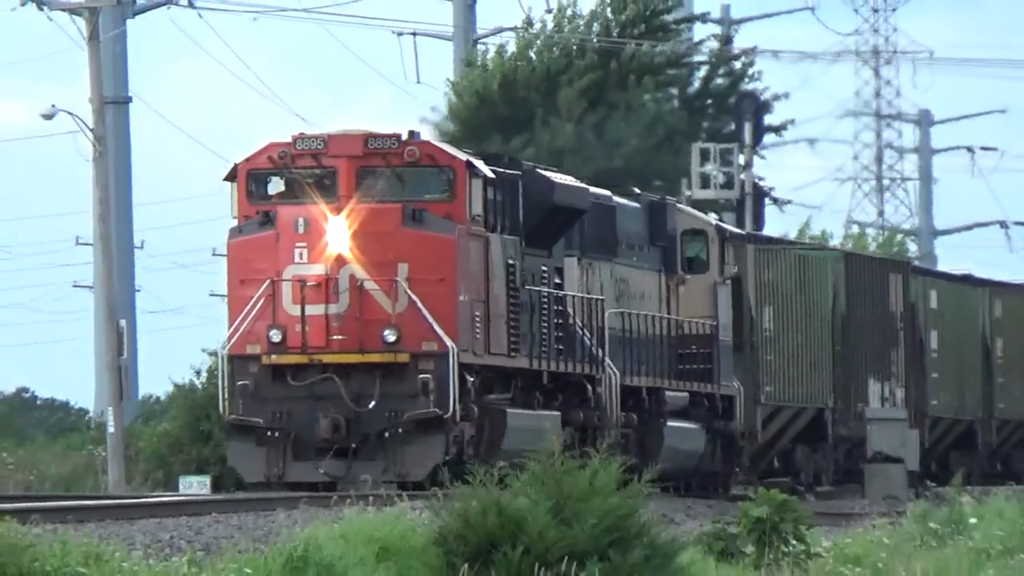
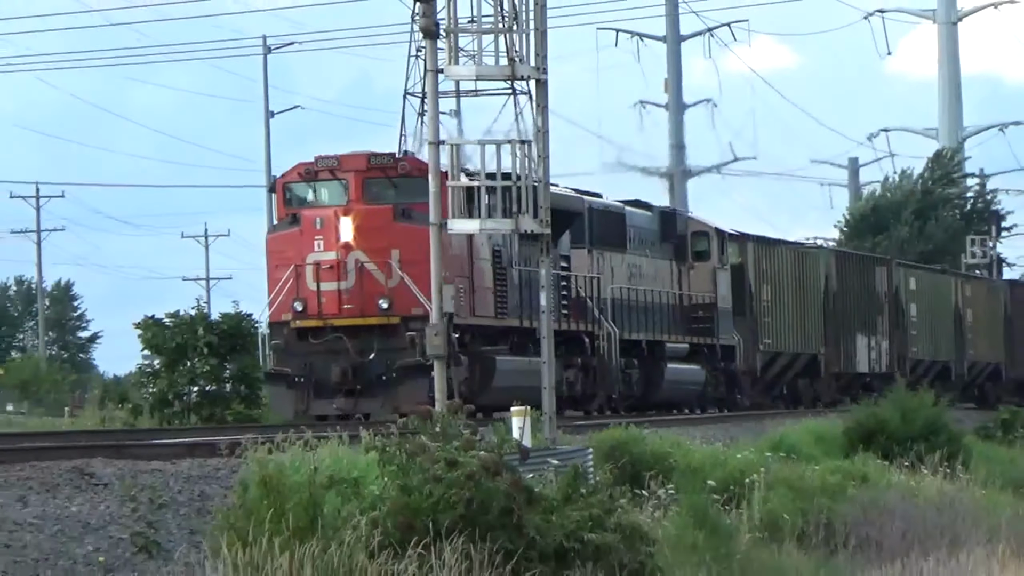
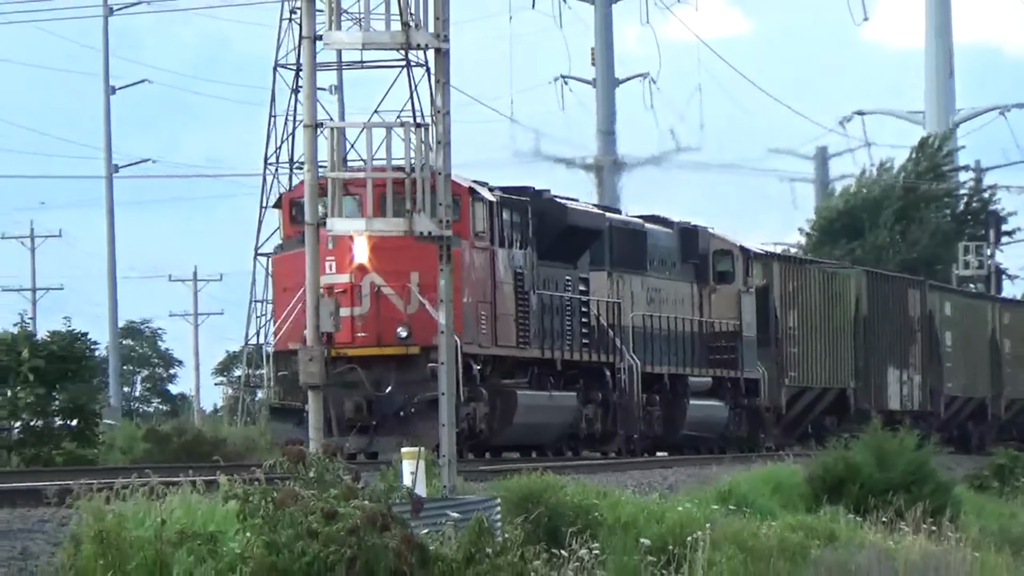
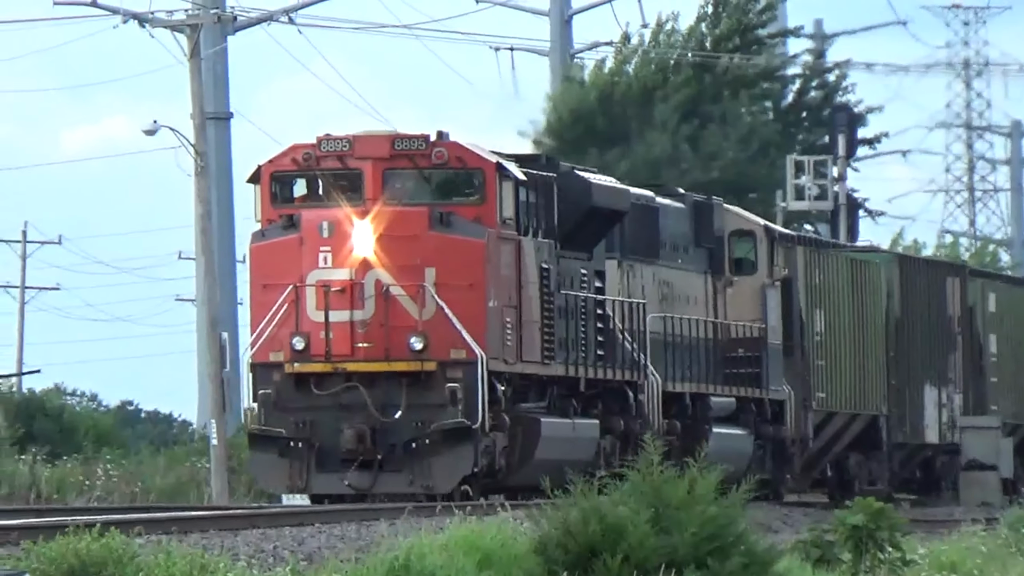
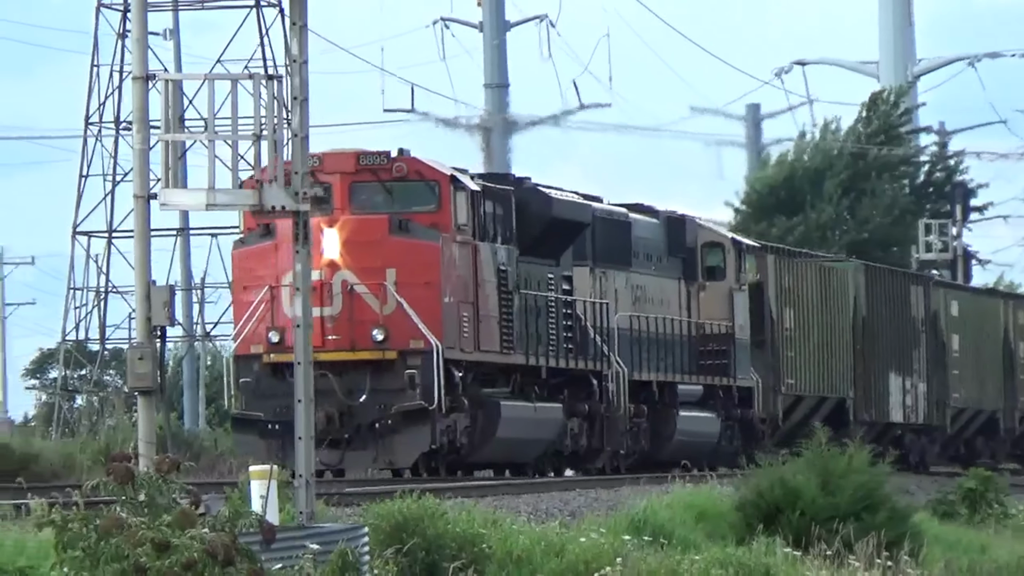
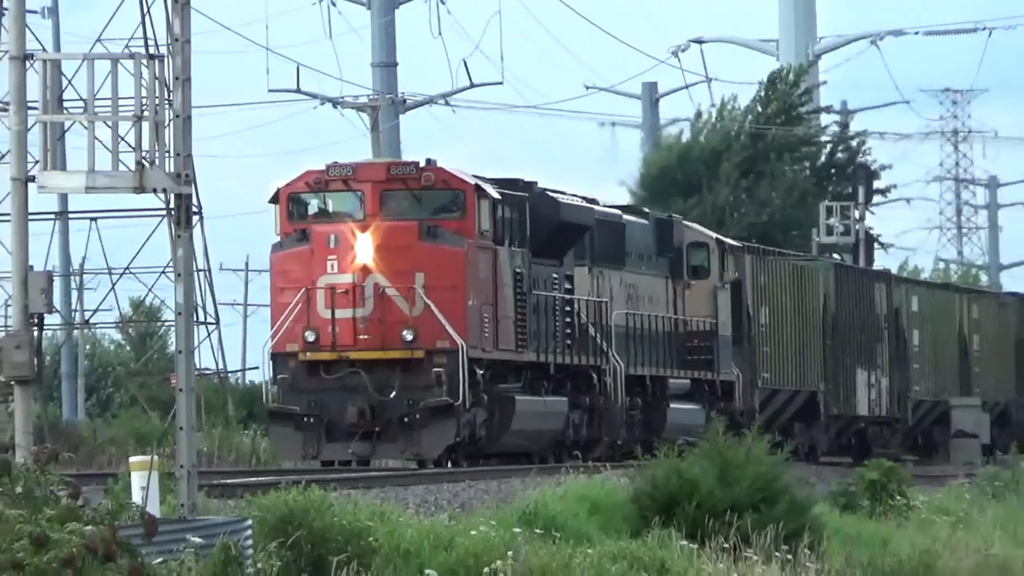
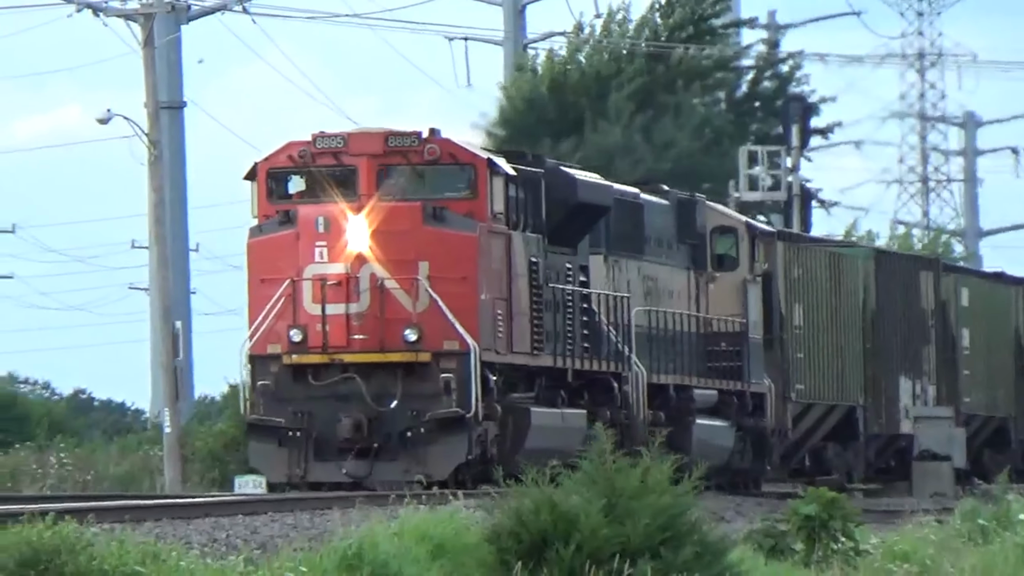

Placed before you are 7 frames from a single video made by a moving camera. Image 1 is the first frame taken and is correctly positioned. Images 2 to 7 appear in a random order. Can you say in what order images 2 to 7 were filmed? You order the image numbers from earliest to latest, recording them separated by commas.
7, 4, 6, 5, 3, 2
